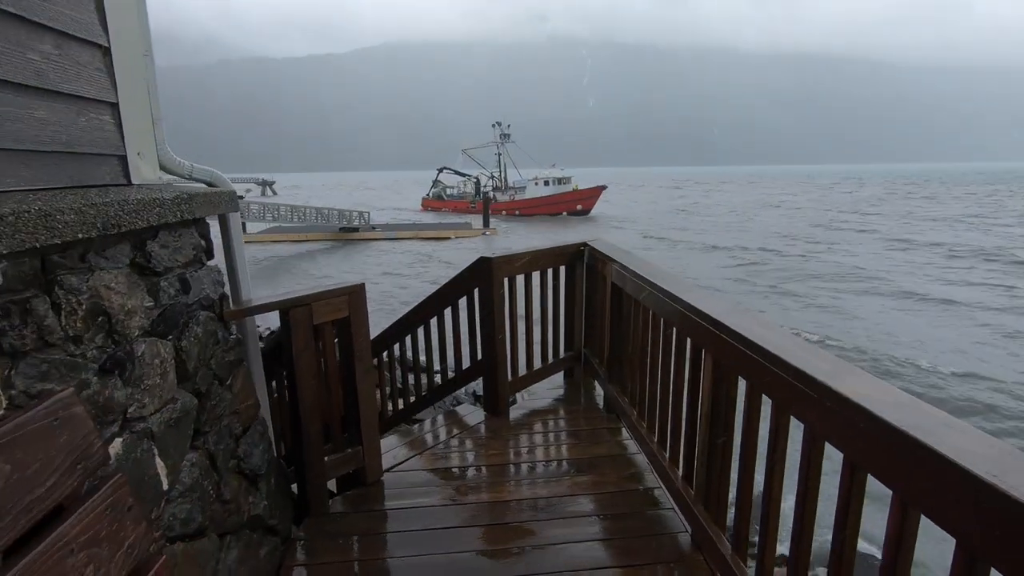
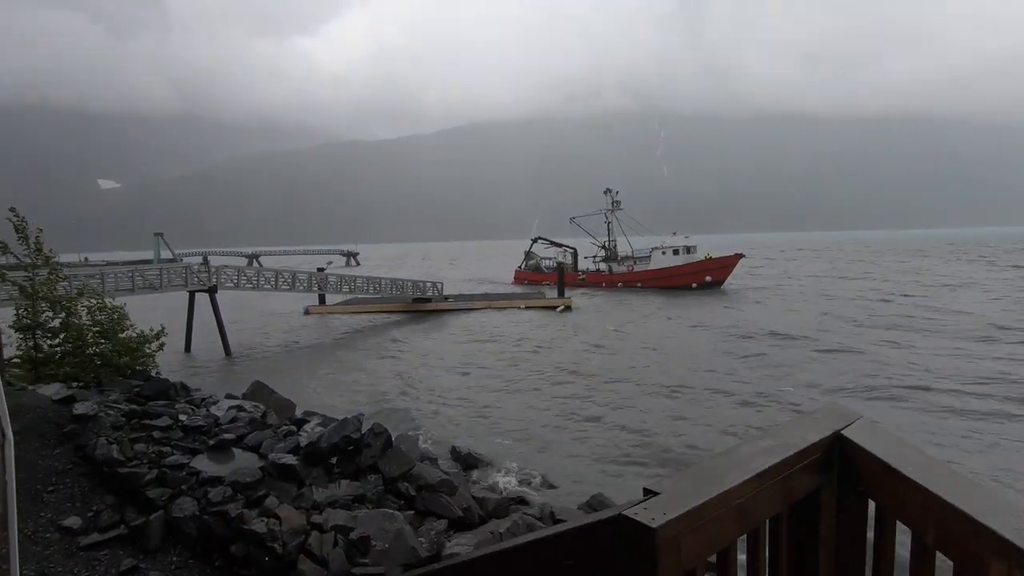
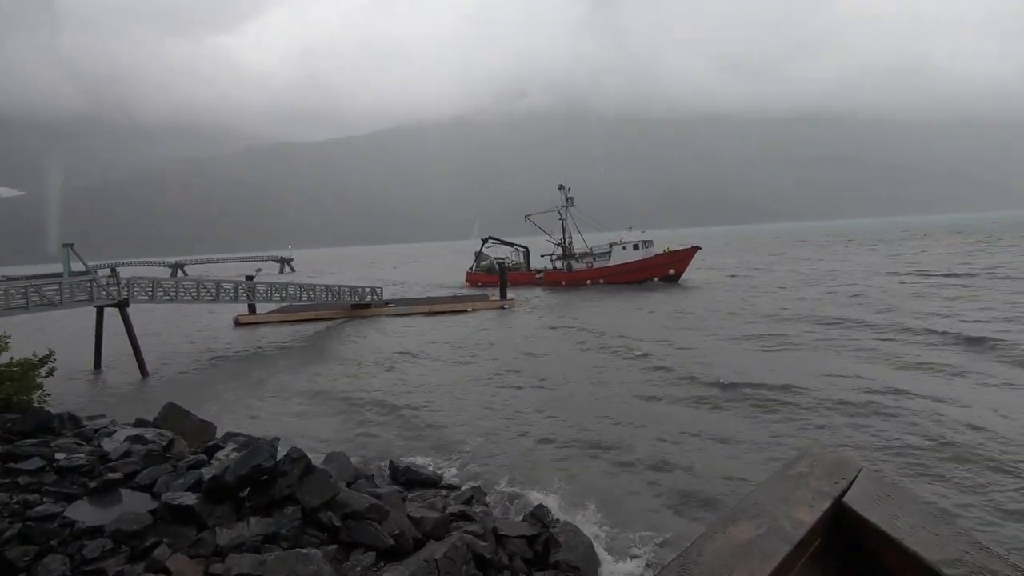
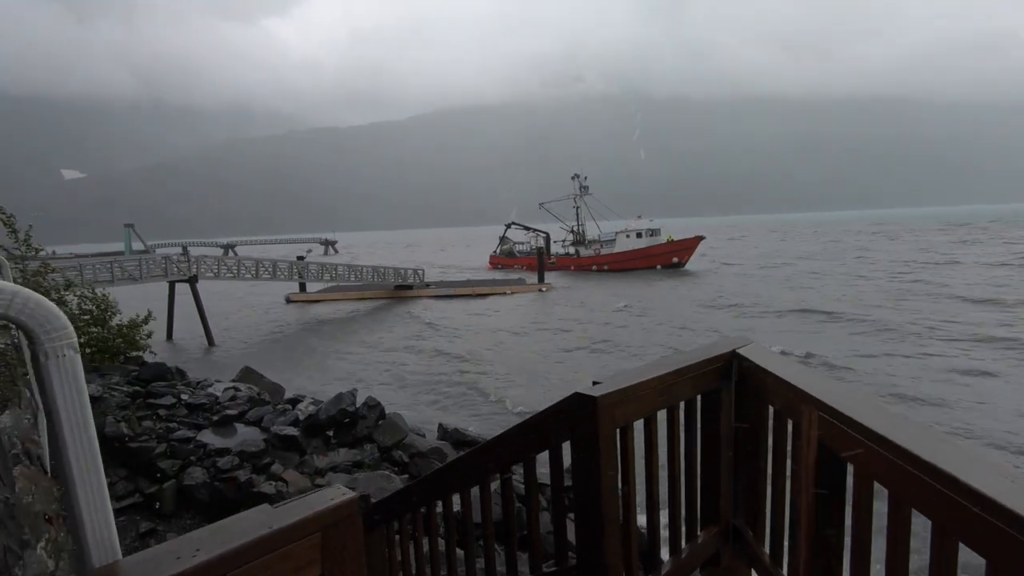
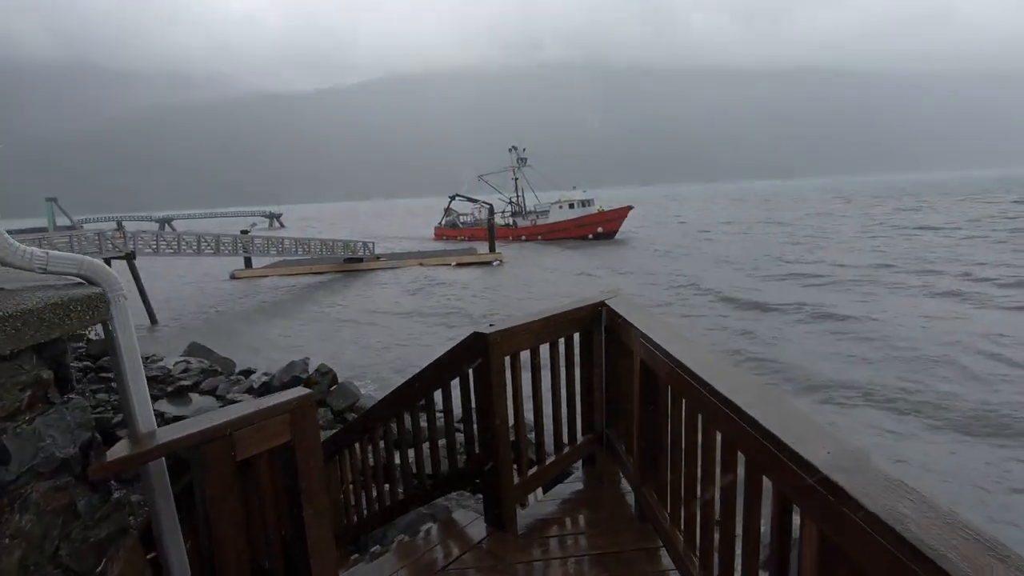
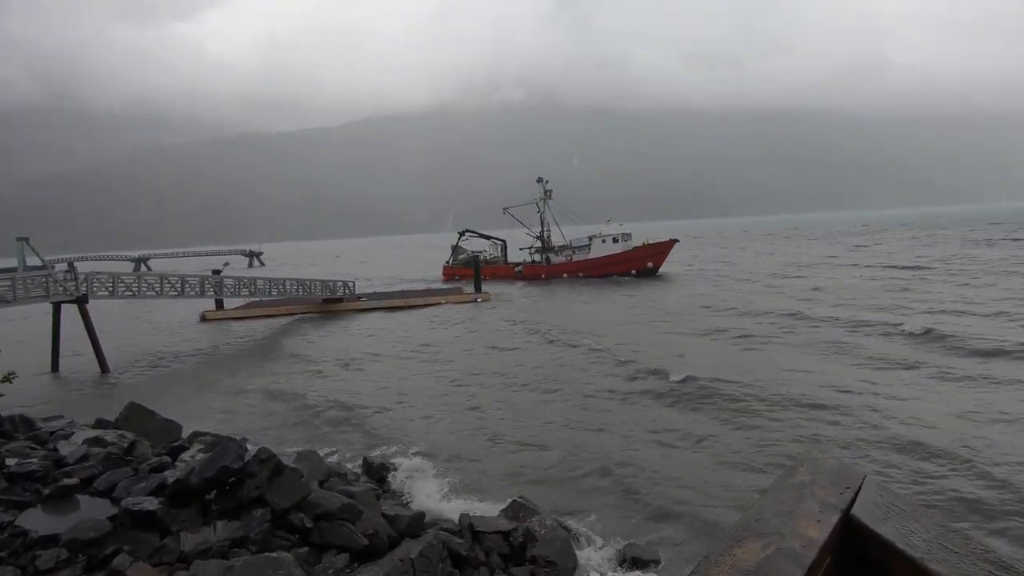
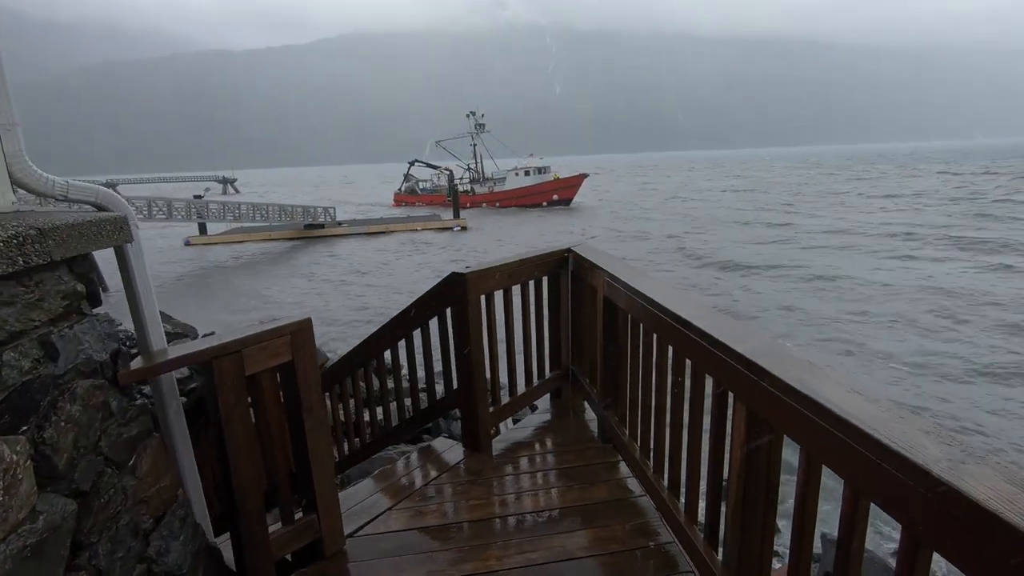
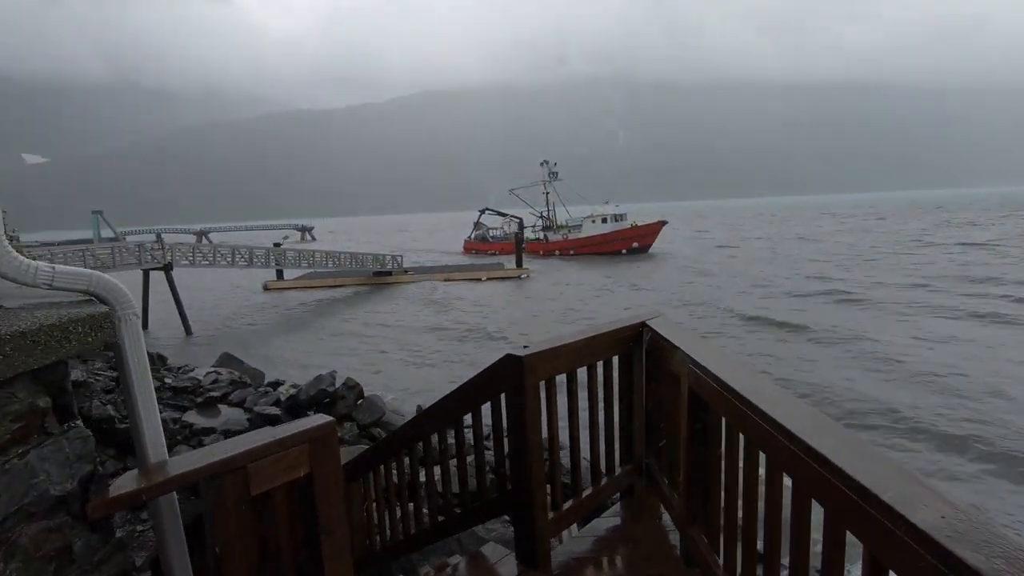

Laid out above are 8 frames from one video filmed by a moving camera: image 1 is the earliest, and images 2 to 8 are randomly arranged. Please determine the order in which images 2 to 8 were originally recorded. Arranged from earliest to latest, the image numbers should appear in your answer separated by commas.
7, 5, 8, 4, 2, 3, 6
